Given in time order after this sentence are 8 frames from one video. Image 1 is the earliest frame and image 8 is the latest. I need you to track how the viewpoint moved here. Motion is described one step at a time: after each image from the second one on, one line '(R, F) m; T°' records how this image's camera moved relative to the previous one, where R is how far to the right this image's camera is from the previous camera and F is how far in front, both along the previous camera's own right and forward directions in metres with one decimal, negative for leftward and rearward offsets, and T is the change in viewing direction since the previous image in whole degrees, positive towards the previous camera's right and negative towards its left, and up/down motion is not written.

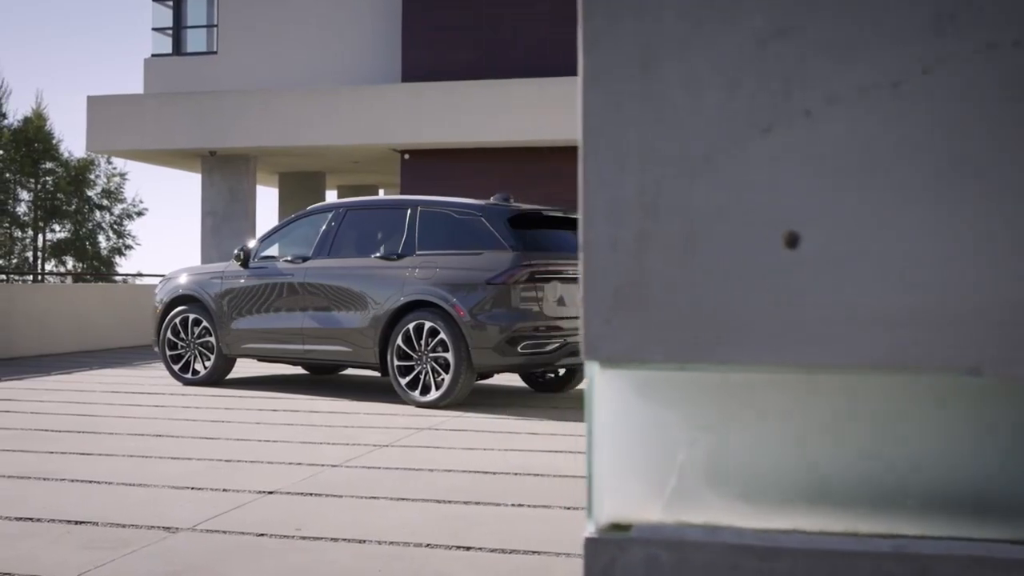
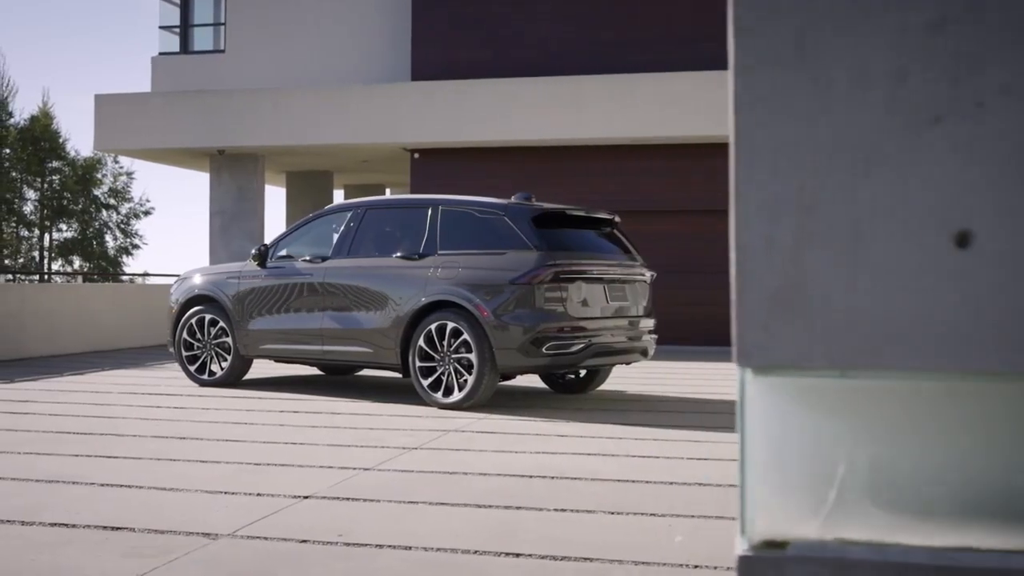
(-0.2, +0.1) m; 0°
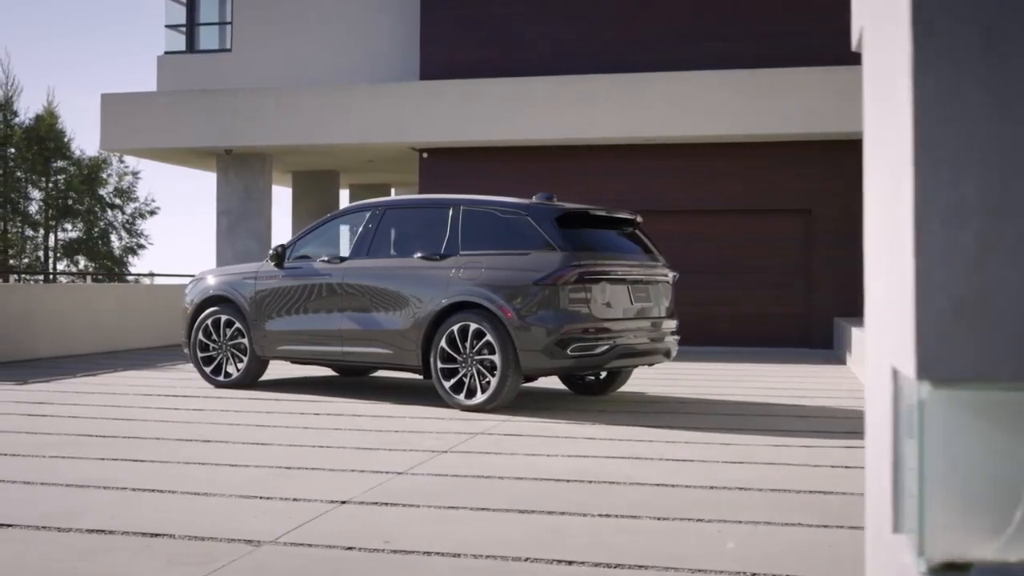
(-0.2, +0.1) m; 0°
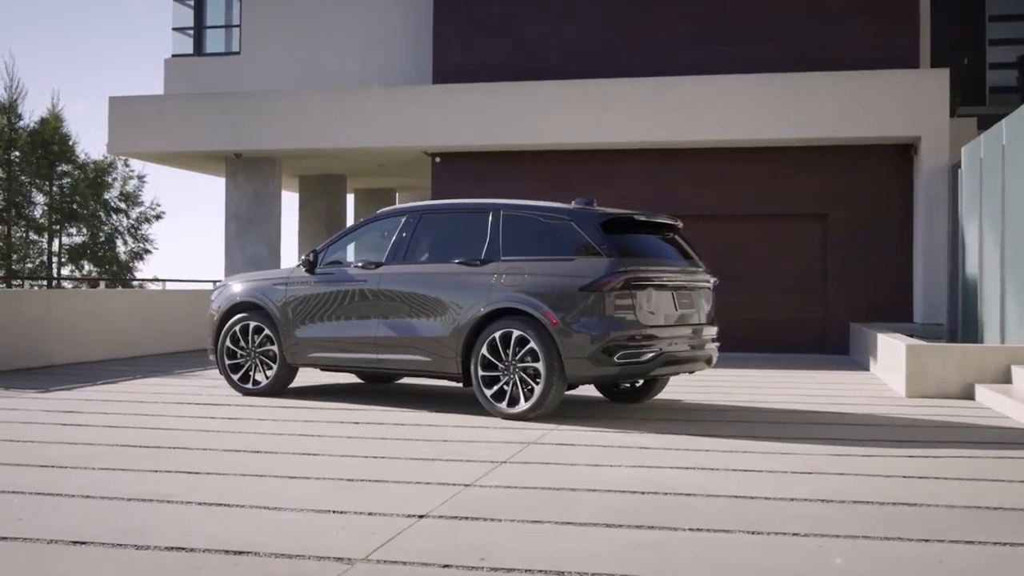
(-0.4, +0.2) m; +1°
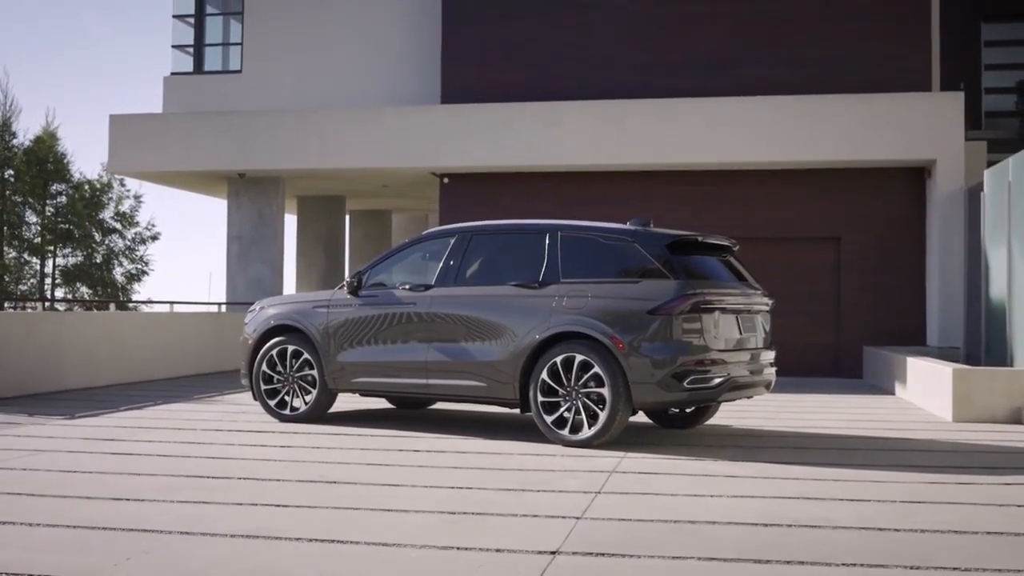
(-0.8, +0.2) m; +2°
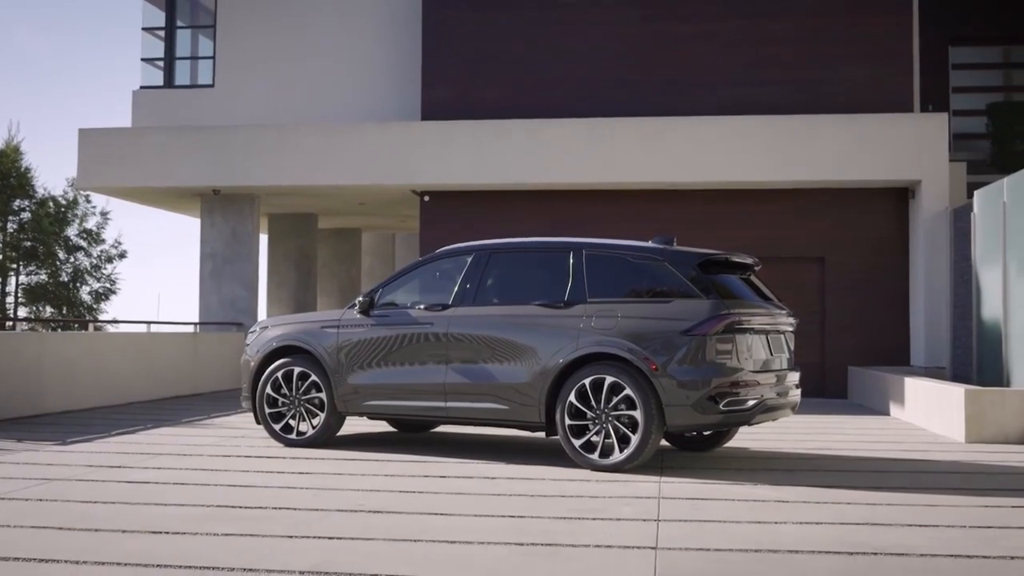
(-0.6, +0.3) m; +3°
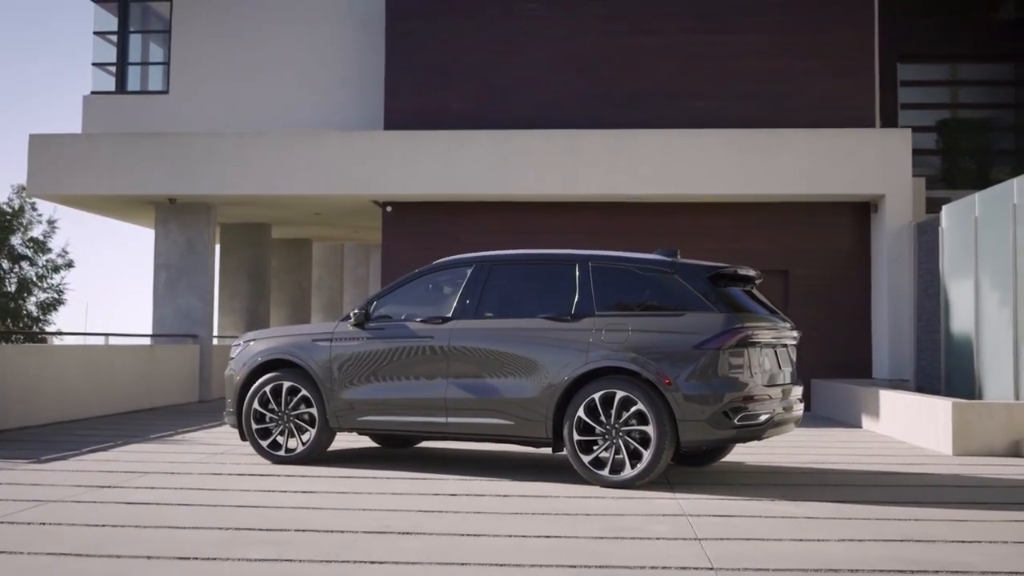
(-0.6, +0.2) m; +4°
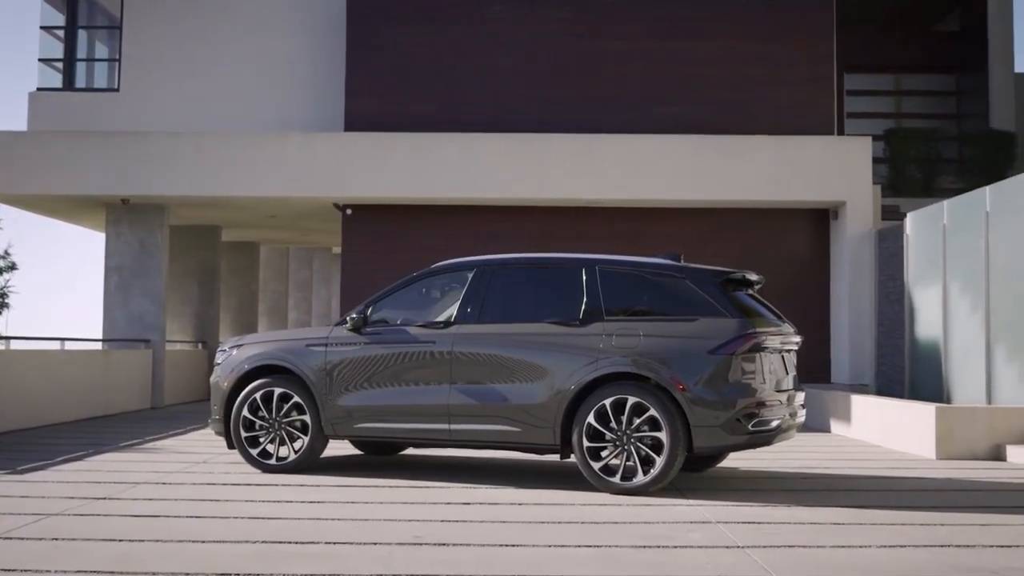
(-0.6, +0.2) m; +4°
